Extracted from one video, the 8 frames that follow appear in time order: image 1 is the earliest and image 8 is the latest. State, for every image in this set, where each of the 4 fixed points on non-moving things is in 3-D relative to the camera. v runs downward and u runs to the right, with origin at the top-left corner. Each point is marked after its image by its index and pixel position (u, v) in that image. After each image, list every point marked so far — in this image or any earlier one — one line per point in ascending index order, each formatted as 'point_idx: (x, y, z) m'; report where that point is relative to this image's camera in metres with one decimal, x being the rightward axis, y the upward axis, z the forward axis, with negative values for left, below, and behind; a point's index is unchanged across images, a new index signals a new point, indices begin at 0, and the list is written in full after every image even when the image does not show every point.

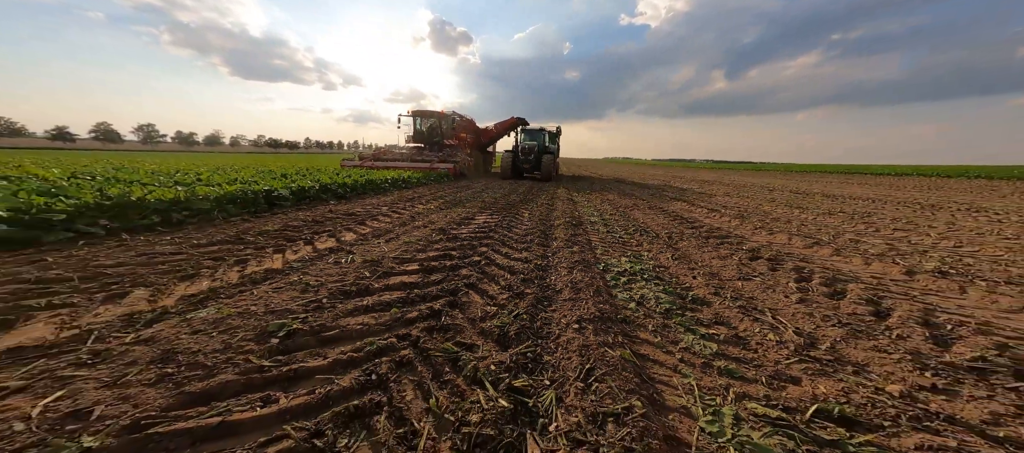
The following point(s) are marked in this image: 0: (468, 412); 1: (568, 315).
0: (-0.2, -0.8, +1.4) m
1: (+0.4, -0.6, +2.3) m
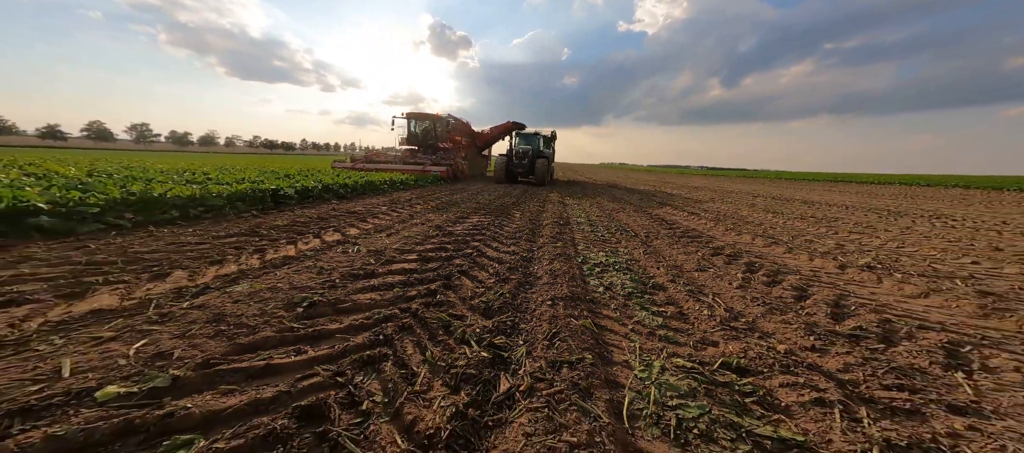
0: (-0.3, -0.7, +1.9) m
1: (+0.3, -0.6, +2.7) m
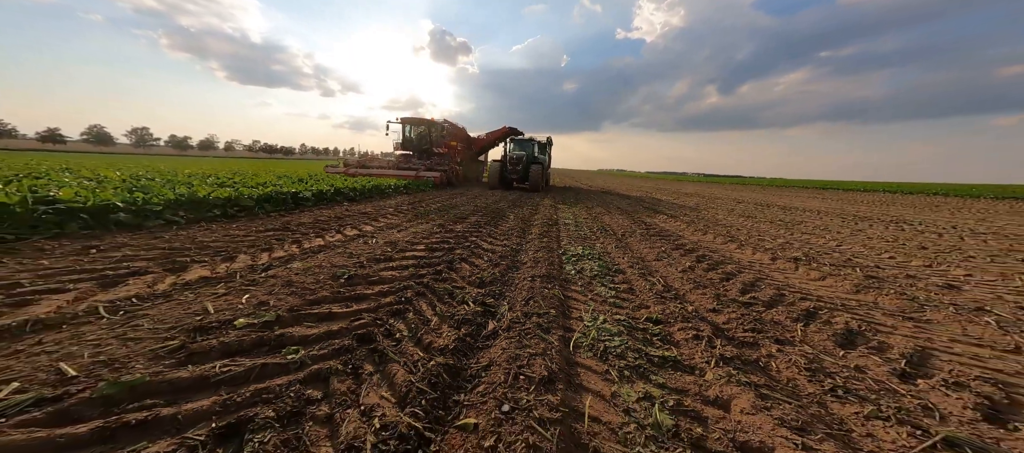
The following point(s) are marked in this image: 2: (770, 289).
0: (-0.4, -0.7, +2.6) m
1: (+0.2, -0.5, +3.5) m
2: (+2.8, -0.7, +3.3) m
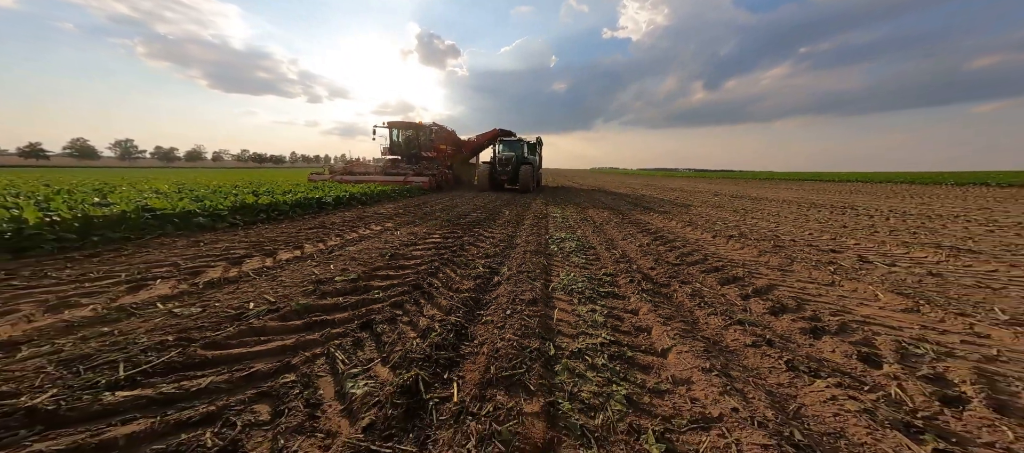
0: (-0.5, -0.5, +3.8) m
1: (+0.1, -0.4, +4.7) m
2: (+2.8, -0.4, +4.5) m
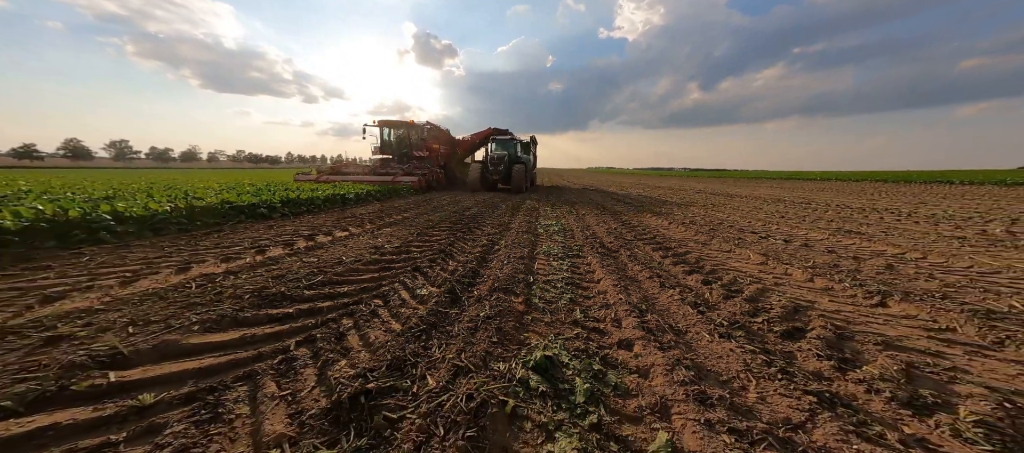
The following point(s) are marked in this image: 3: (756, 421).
0: (-0.5, -0.3, +5.2) m
1: (0.0, -0.1, +6.1) m
2: (+2.7, -0.2, +6.0) m
3: (+1.2, -1.0, +1.5) m
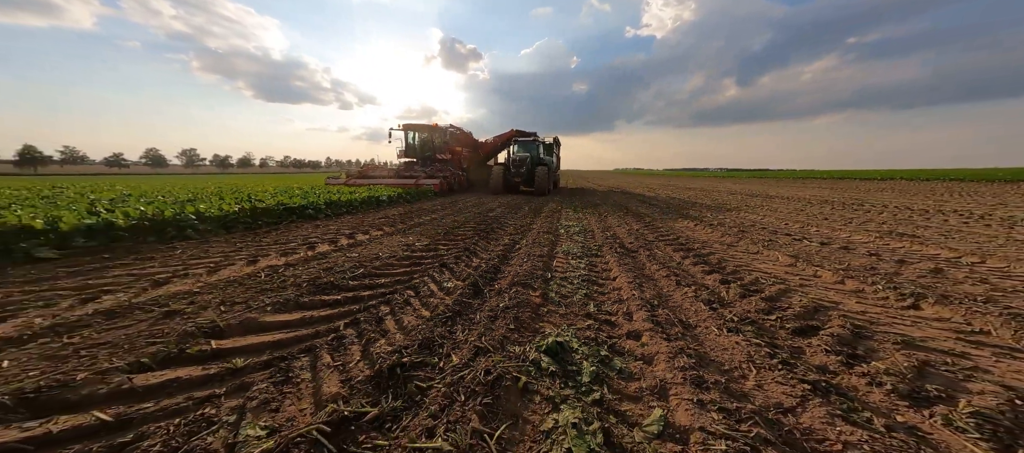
0: (-0.1, -0.3, +5.5) m
1: (+0.5, -0.1, +6.3) m
2: (+3.2, -0.2, +6.0) m
3: (+1.3, -1.0, +1.6) m
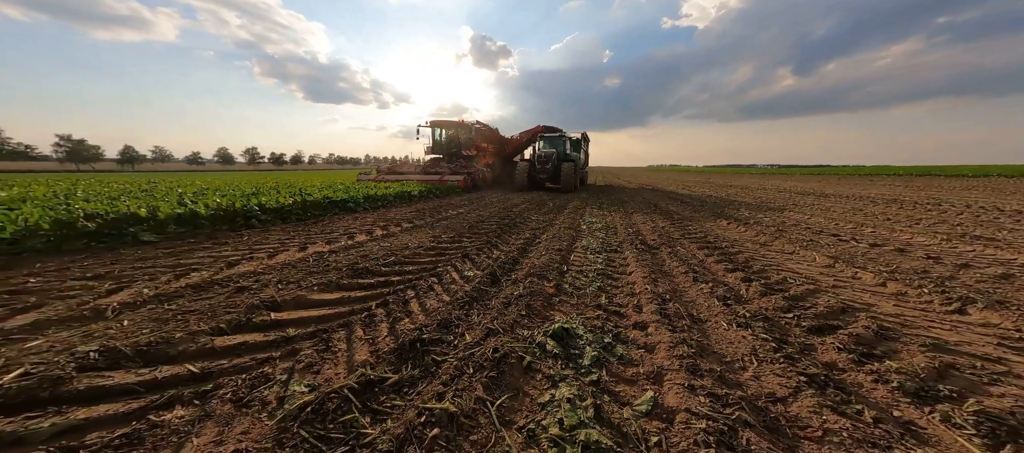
0: (+0.3, -0.2, +5.7) m
1: (+1.0, 0.0, +6.4) m
2: (+3.6, -0.2, +5.8) m
3: (+1.3, -0.9, +1.7) m
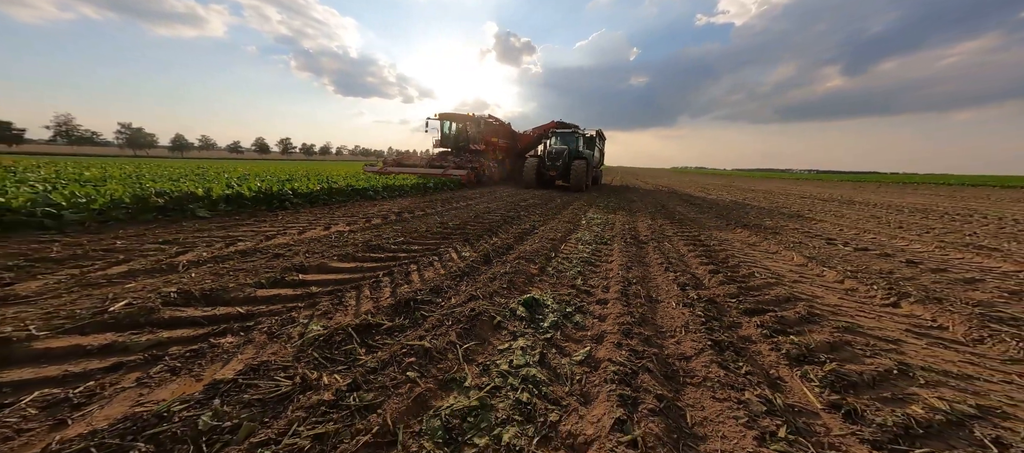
0: (+0.3, 0.0, +6.1) m
1: (+1.1, +0.1, +6.8) m
2: (+3.6, -0.1, +6.0) m
3: (+1.0, -0.8, +2.1) m
